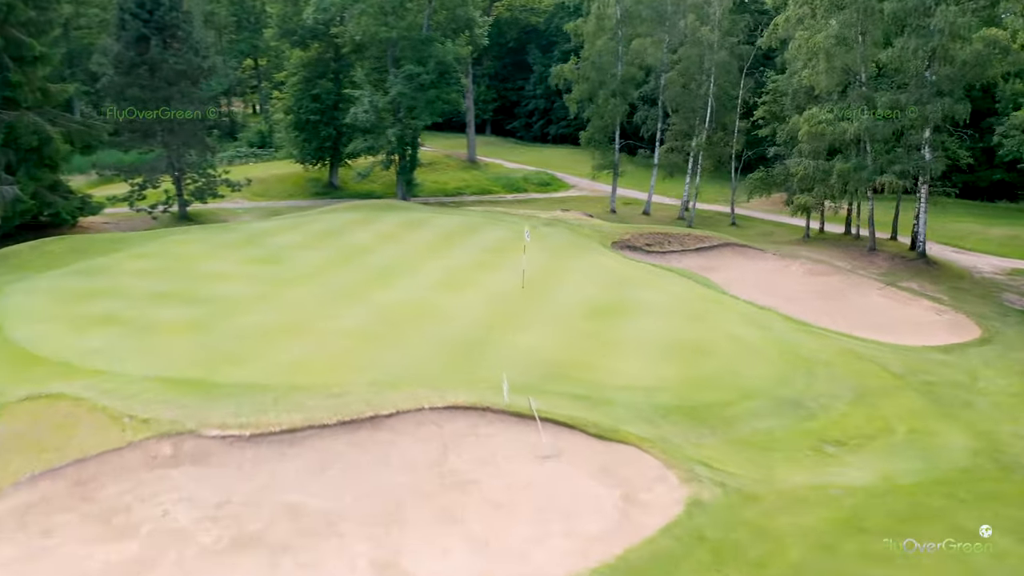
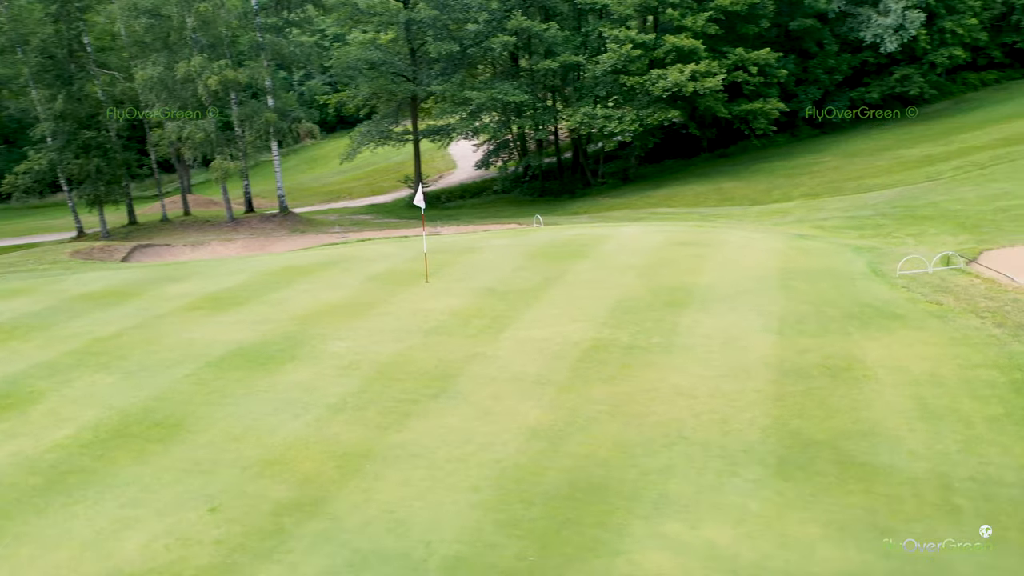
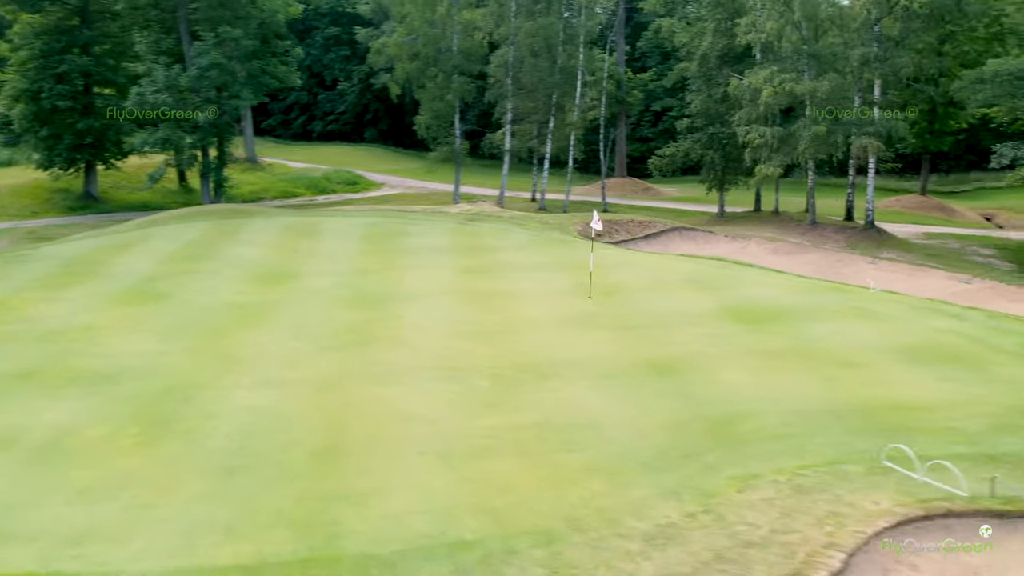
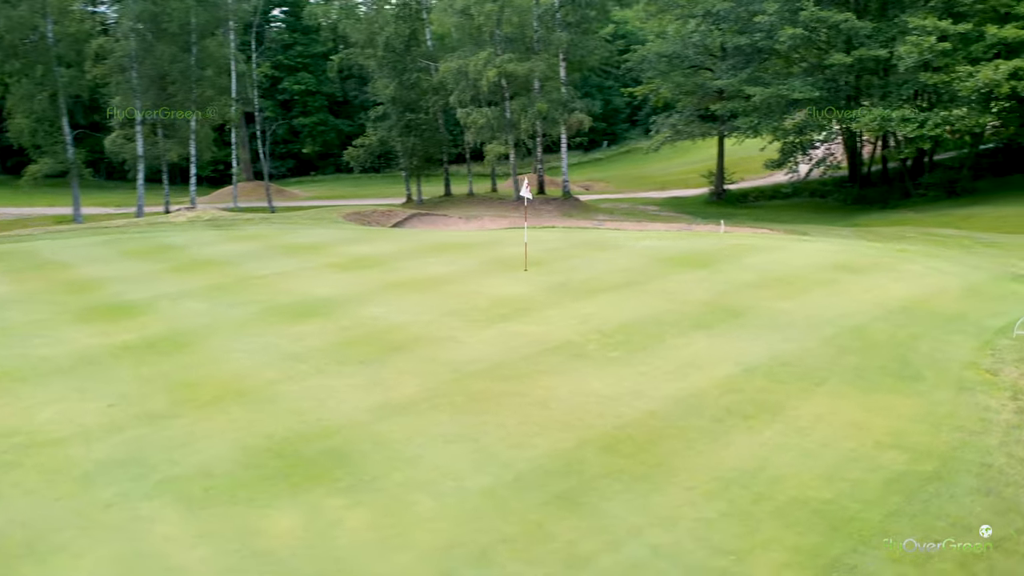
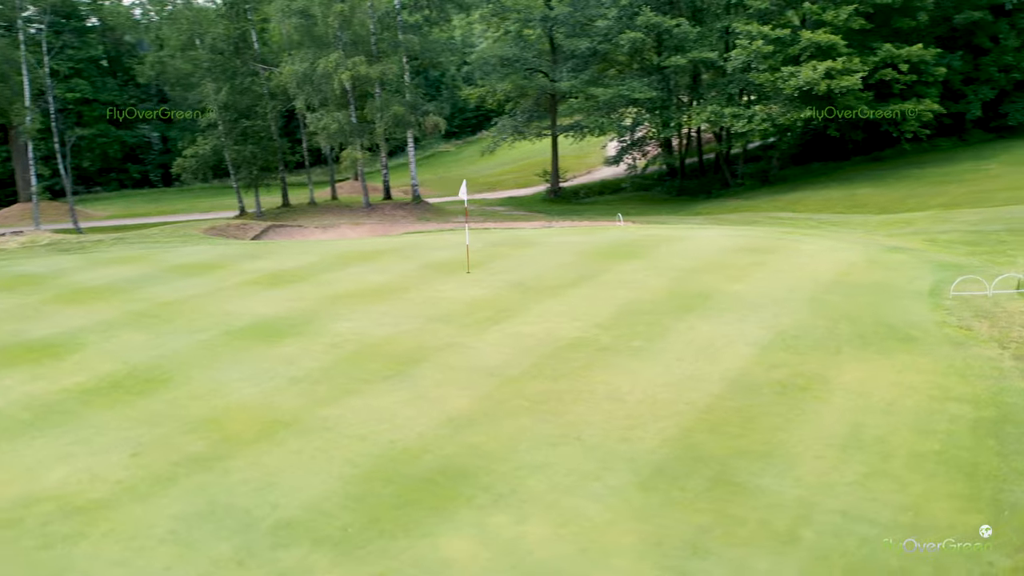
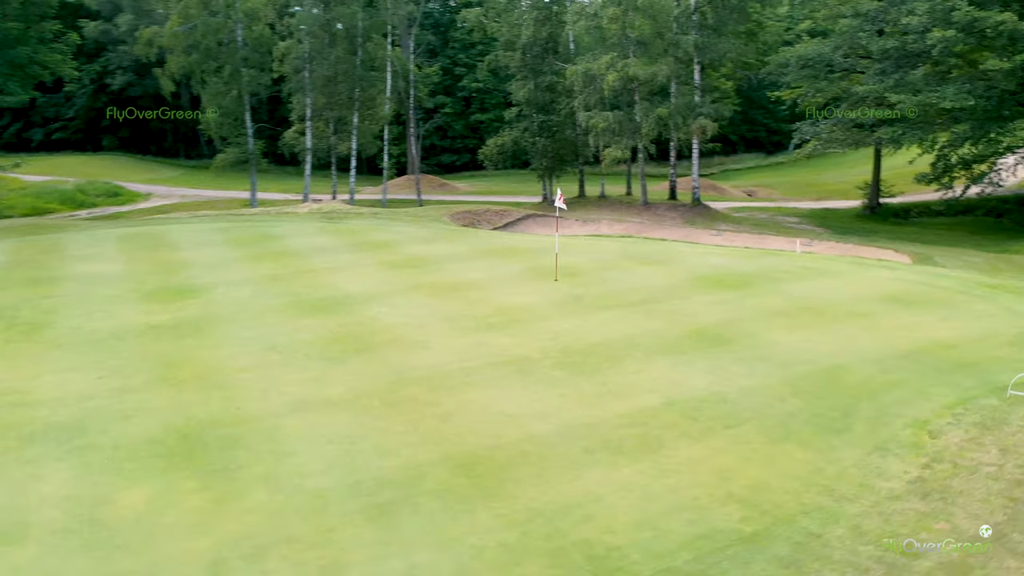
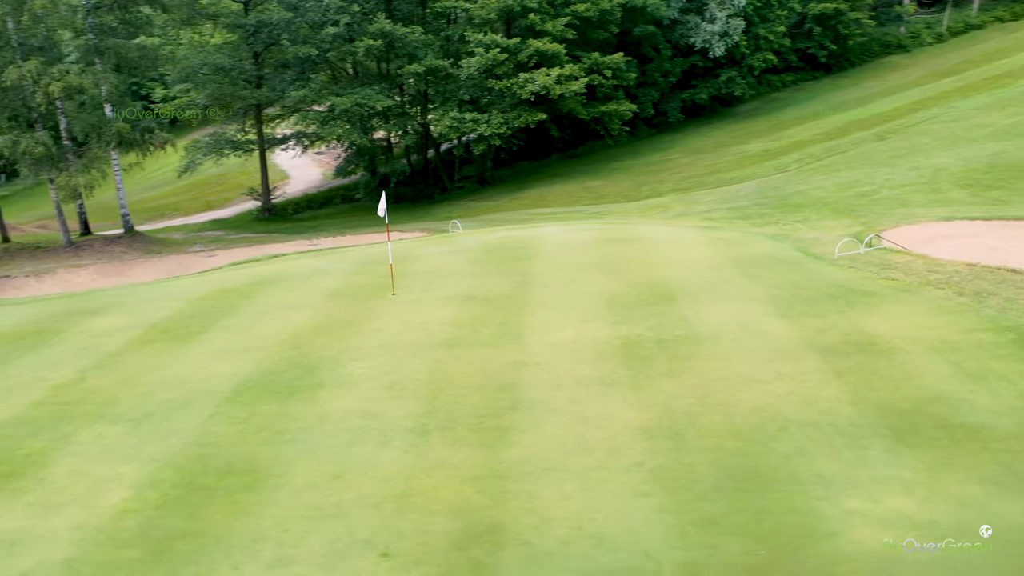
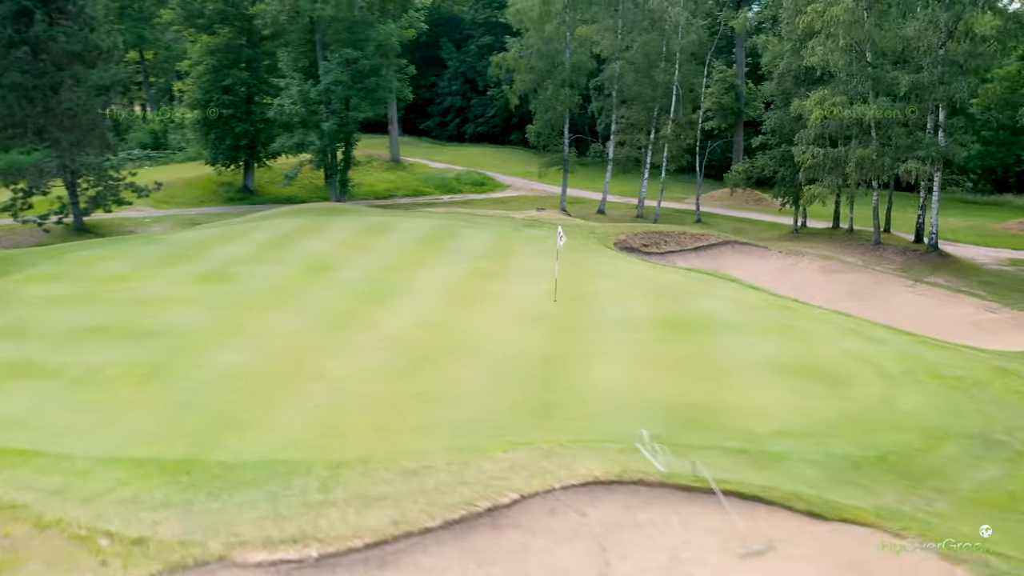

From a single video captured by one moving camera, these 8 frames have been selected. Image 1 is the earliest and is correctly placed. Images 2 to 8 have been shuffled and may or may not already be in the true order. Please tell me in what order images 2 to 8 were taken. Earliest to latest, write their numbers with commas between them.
8, 3, 6, 4, 5, 2, 7
